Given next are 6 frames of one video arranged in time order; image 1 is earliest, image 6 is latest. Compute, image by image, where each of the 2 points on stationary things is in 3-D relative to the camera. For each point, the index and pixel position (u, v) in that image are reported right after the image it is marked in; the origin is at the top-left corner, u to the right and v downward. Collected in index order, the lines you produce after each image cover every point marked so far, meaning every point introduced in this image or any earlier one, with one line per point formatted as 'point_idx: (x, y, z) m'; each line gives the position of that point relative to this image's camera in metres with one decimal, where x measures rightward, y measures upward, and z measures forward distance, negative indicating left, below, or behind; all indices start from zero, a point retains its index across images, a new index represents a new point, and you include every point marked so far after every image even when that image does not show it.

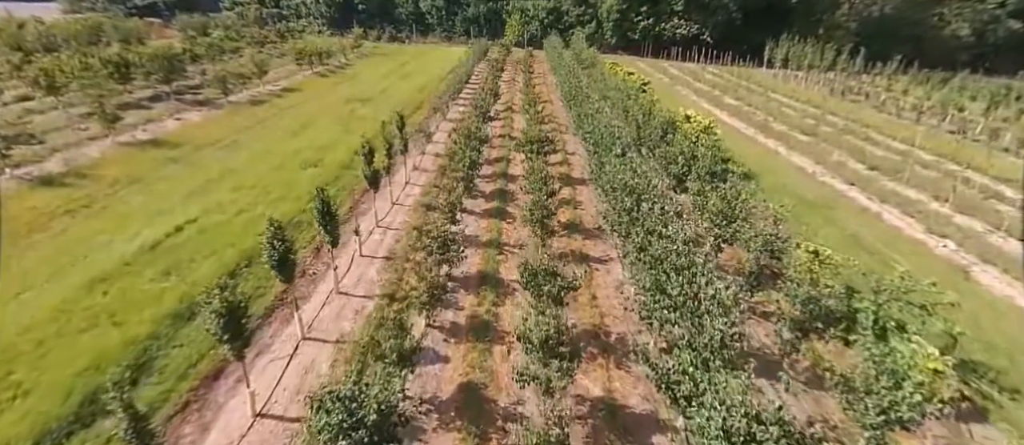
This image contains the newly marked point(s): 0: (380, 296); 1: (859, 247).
0: (-3.6, -2.0, +12.6) m
1: (+12.6, -1.0, +16.9) m
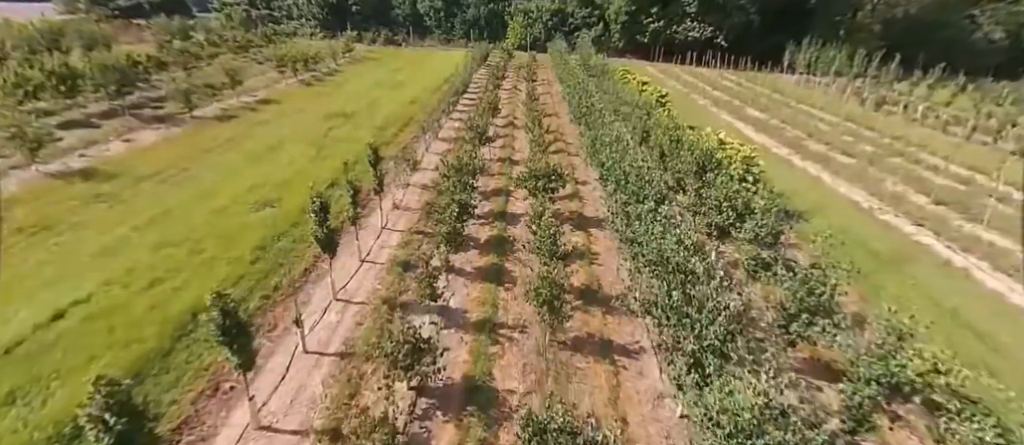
0: (-3.7, -4.0, +8.8) m
1: (+12.6, -3.0, +12.9) m
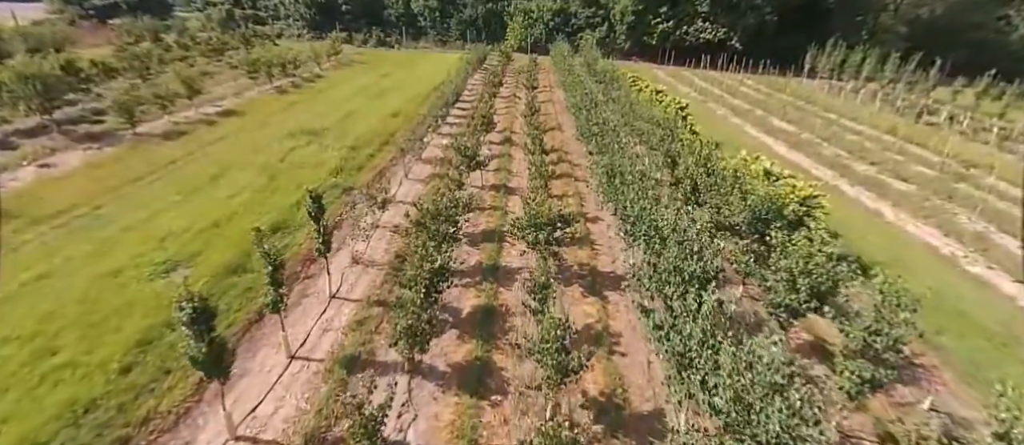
0: (-3.9, -5.8, +4.5) m
1: (+12.4, -4.9, +8.6) m
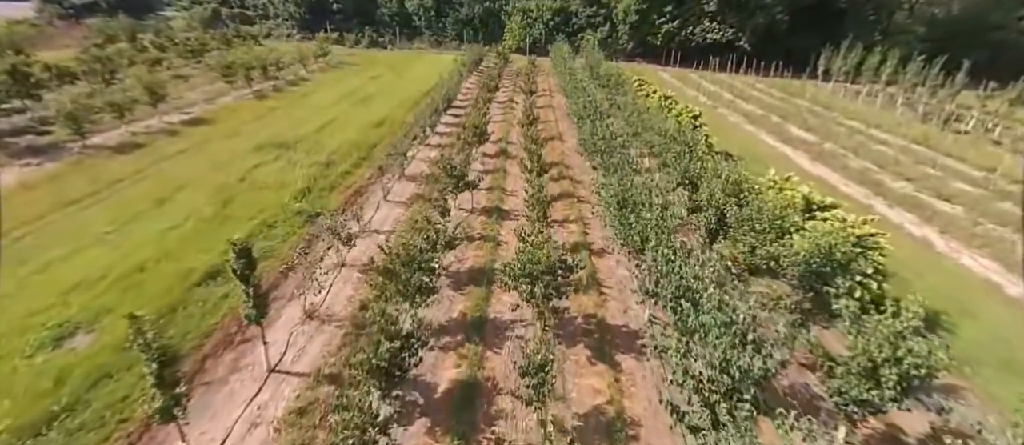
0: (-4.2, -7.0, +1.8) m
1: (+12.1, -6.1, +5.8) m
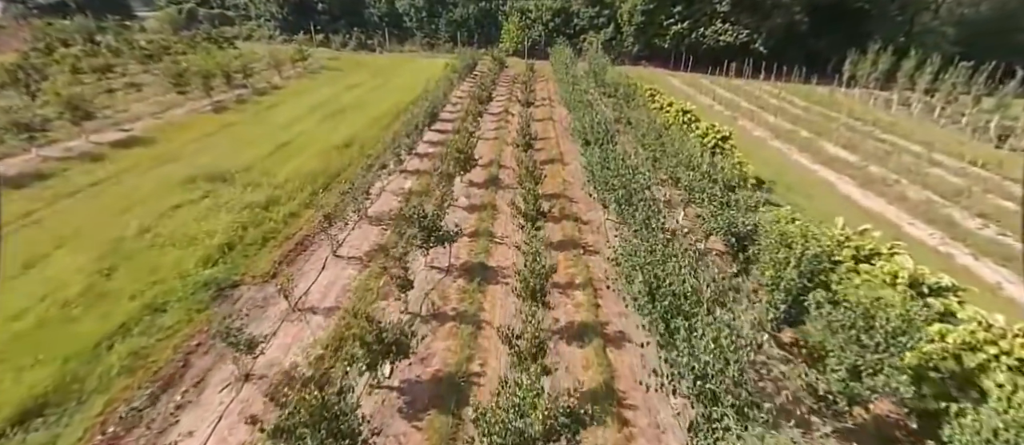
0: (-4.6, -9.0, -2.6) m
1: (+11.7, -8.1, +1.4) m
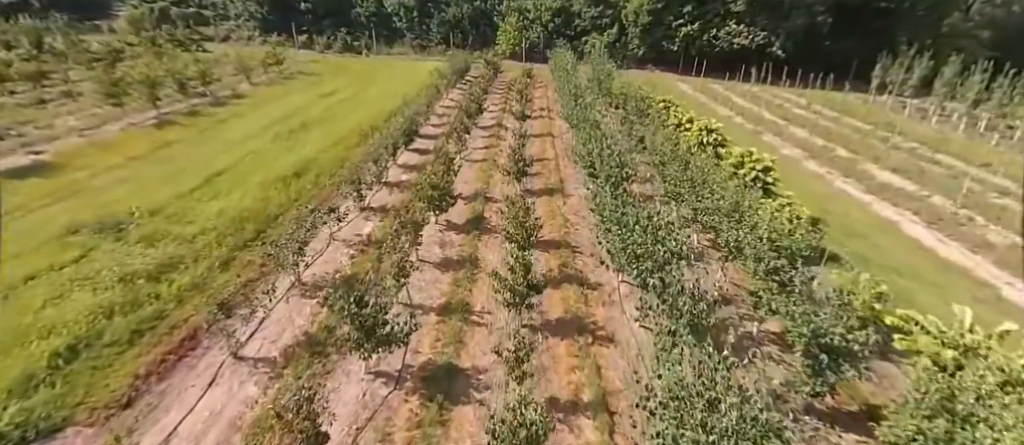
0: (-5.2, -10.9, -7.0) m
1: (+11.2, -10.1, -3.0) m
